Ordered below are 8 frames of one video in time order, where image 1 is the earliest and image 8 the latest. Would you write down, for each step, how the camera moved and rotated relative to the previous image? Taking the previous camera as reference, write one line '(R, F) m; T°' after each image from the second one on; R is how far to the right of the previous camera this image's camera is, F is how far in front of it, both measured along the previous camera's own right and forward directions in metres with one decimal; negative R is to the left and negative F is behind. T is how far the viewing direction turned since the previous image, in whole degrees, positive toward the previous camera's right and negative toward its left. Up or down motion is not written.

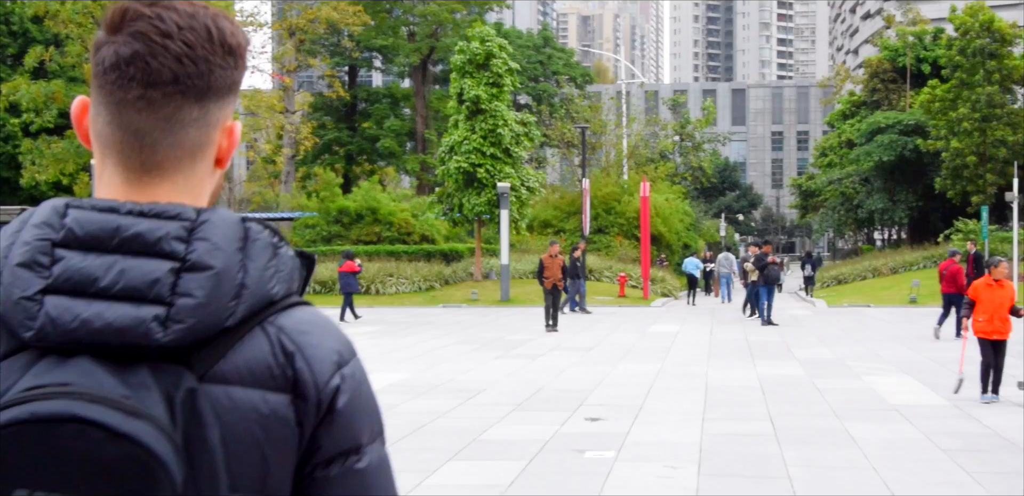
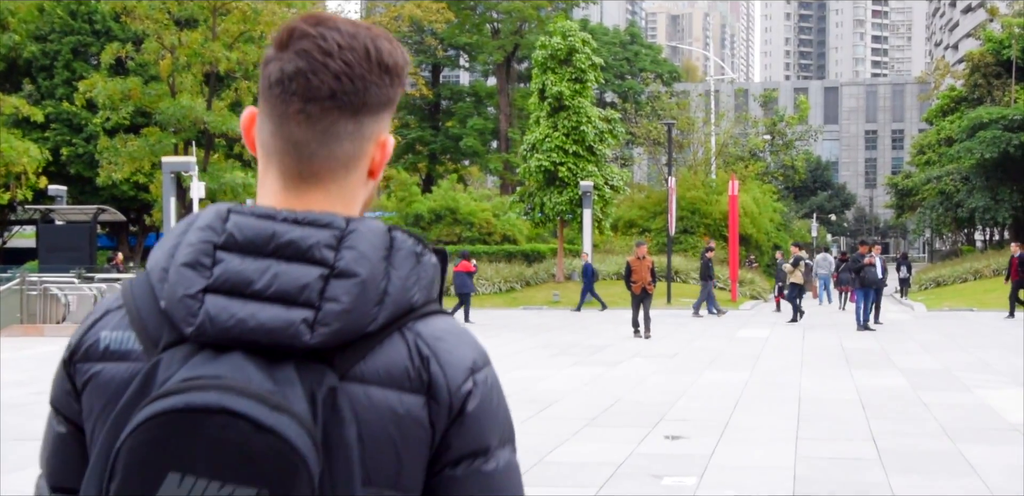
(+0.1, +0.6) m; -5°
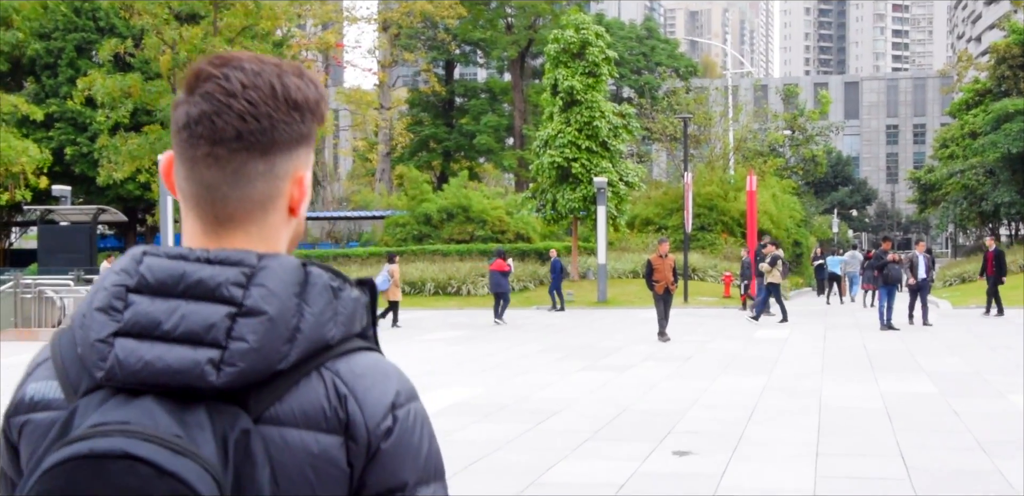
(+0.1, +0.5) m; -1°
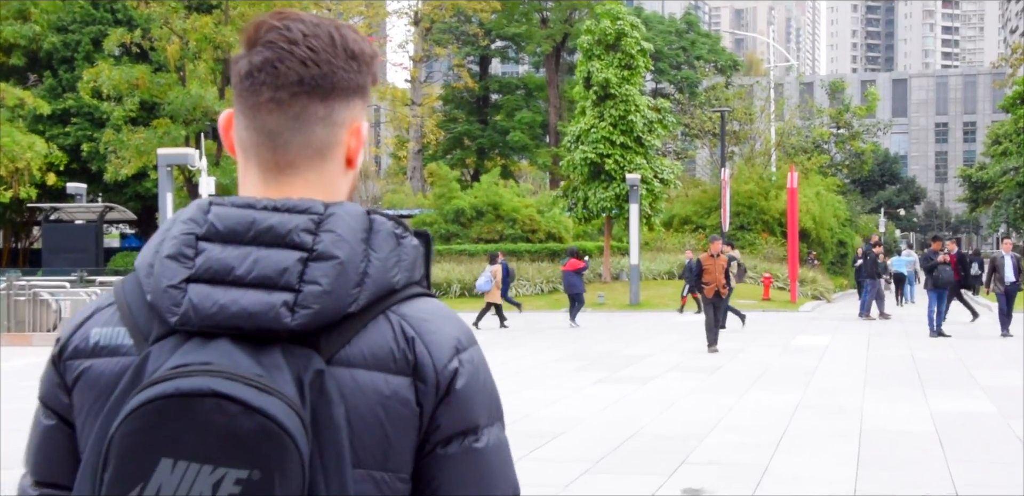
(+0.3, +0.8) m; -2°
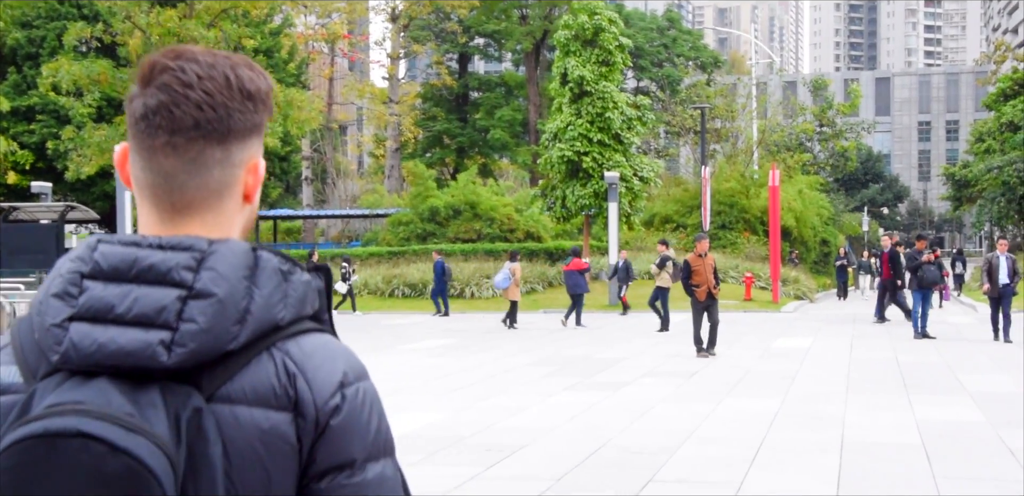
(+0.2, +0.4) m; +1°
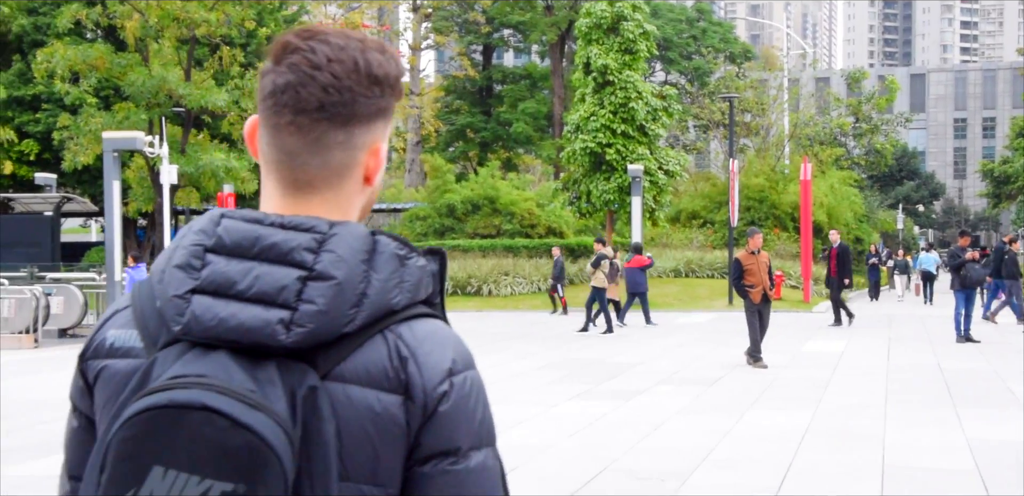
(+0.2, +0.8) m; -2°
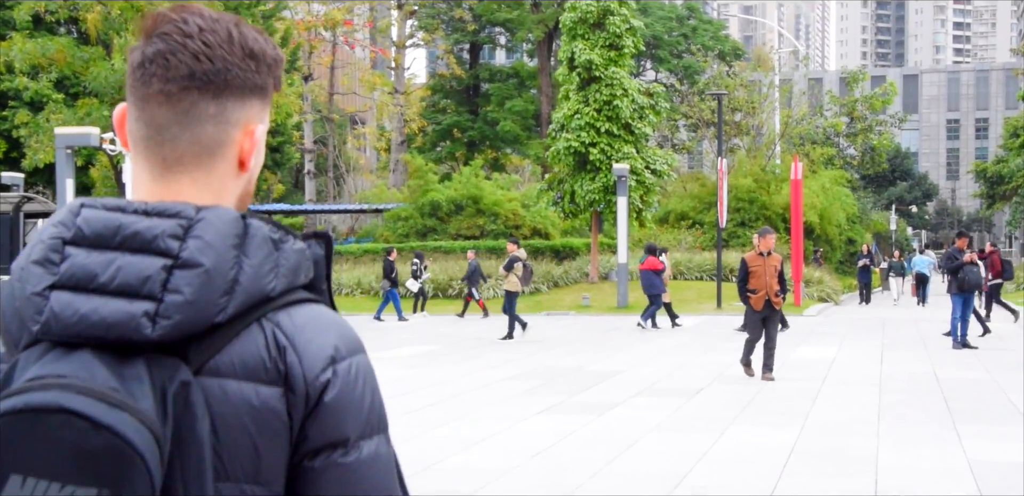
(+0.2, +0.6) m; 0°
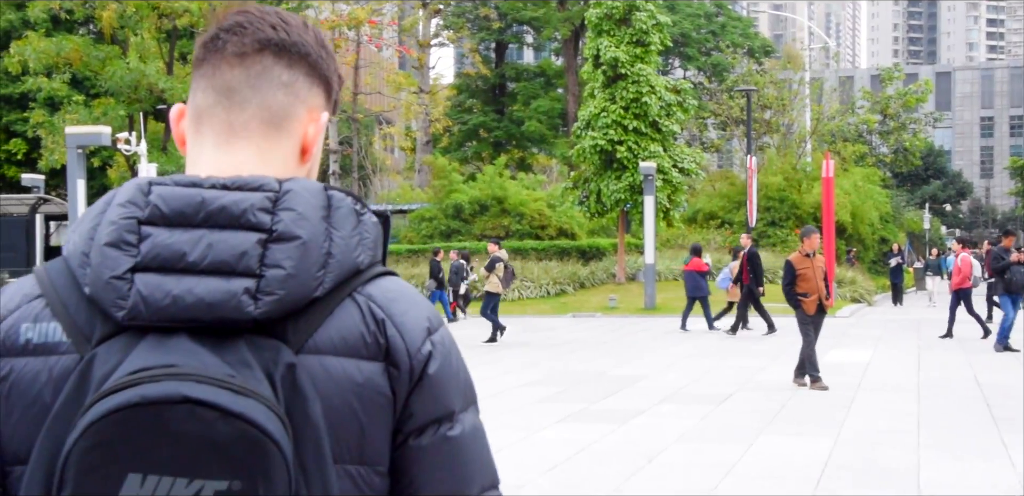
(+0.1, +0.3) m; -2°
